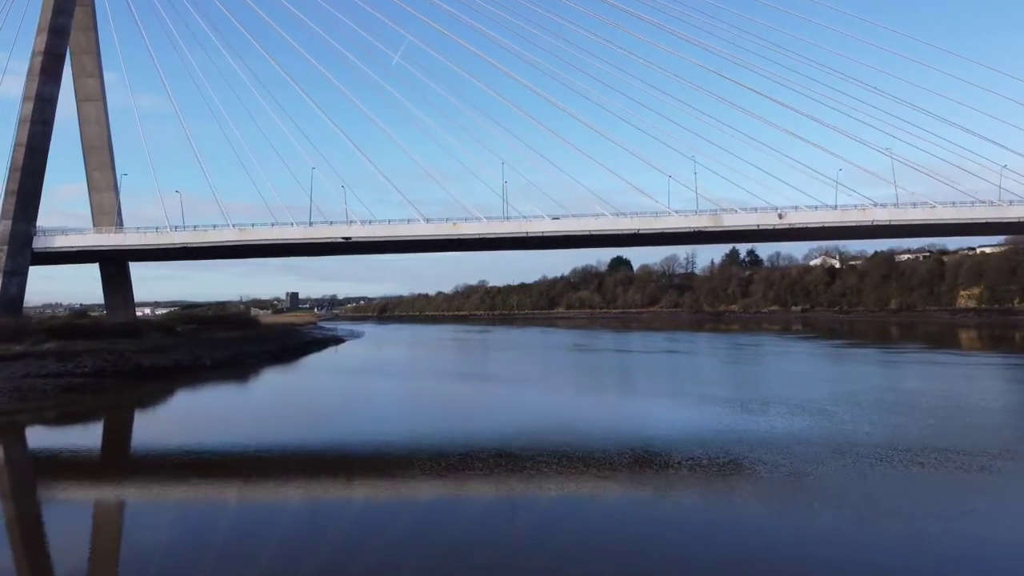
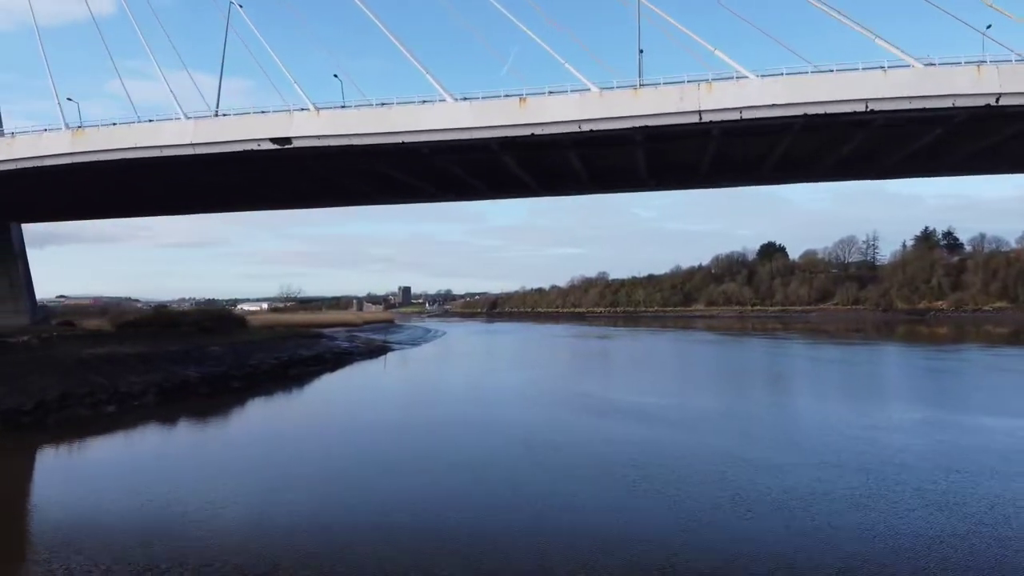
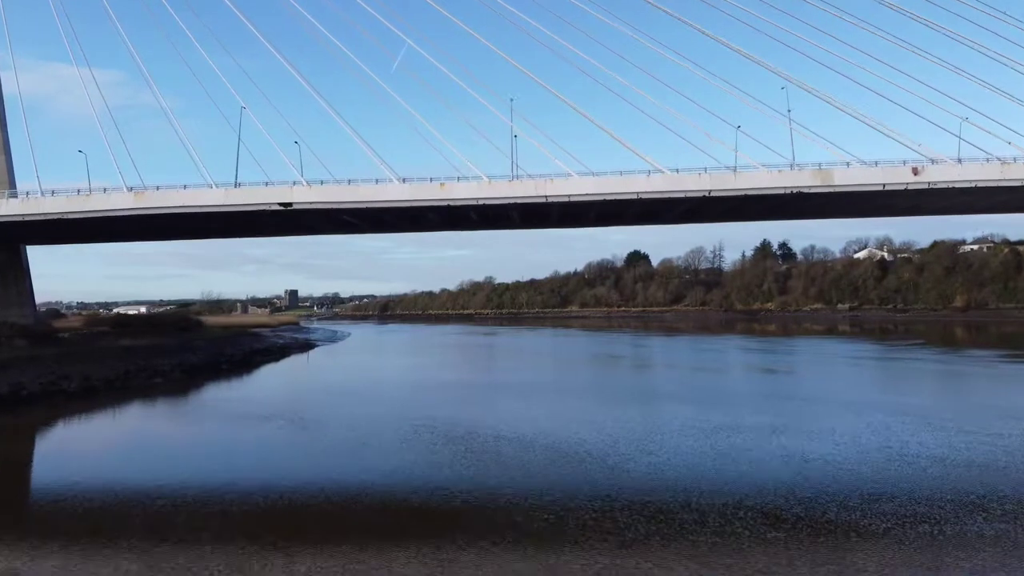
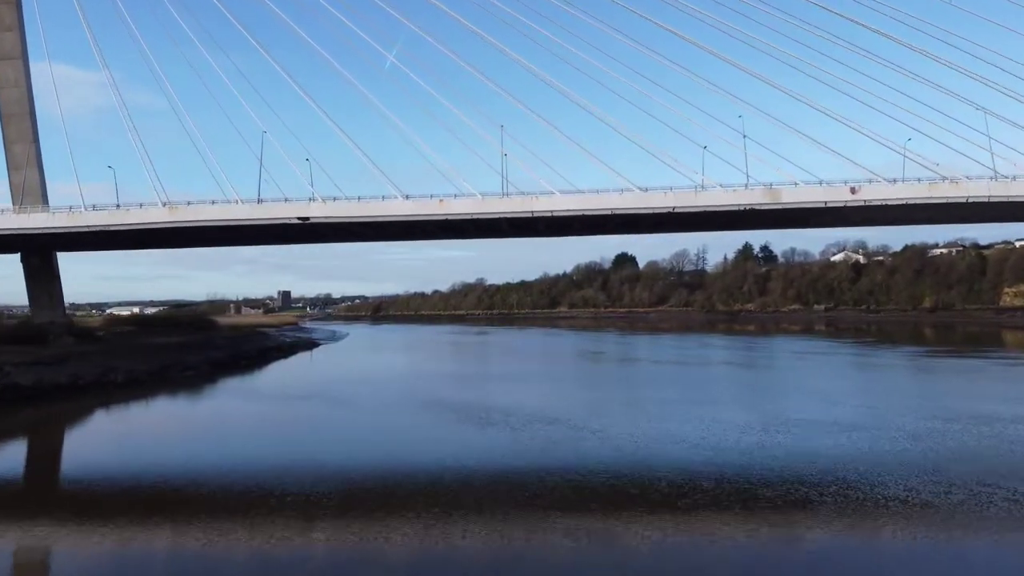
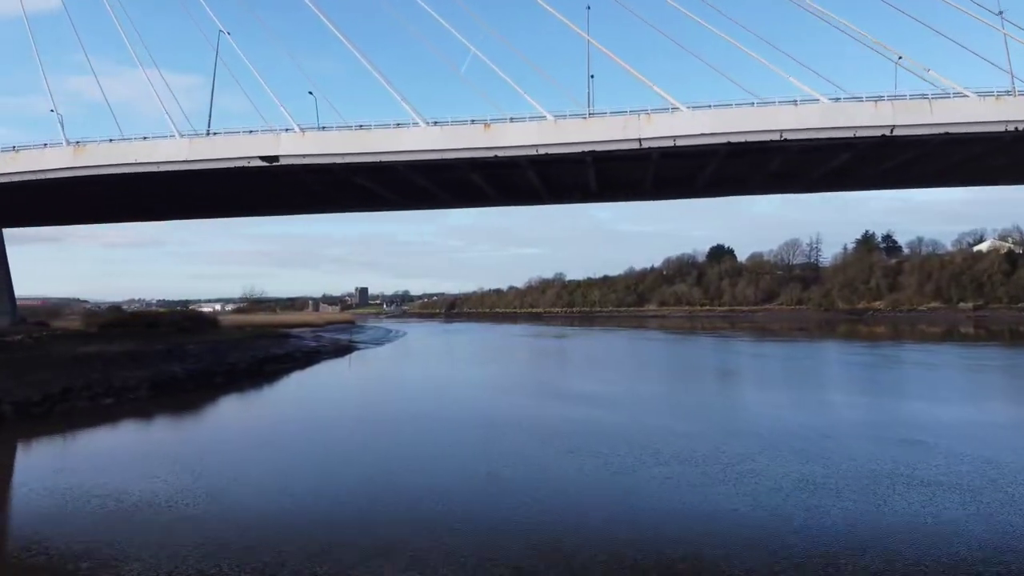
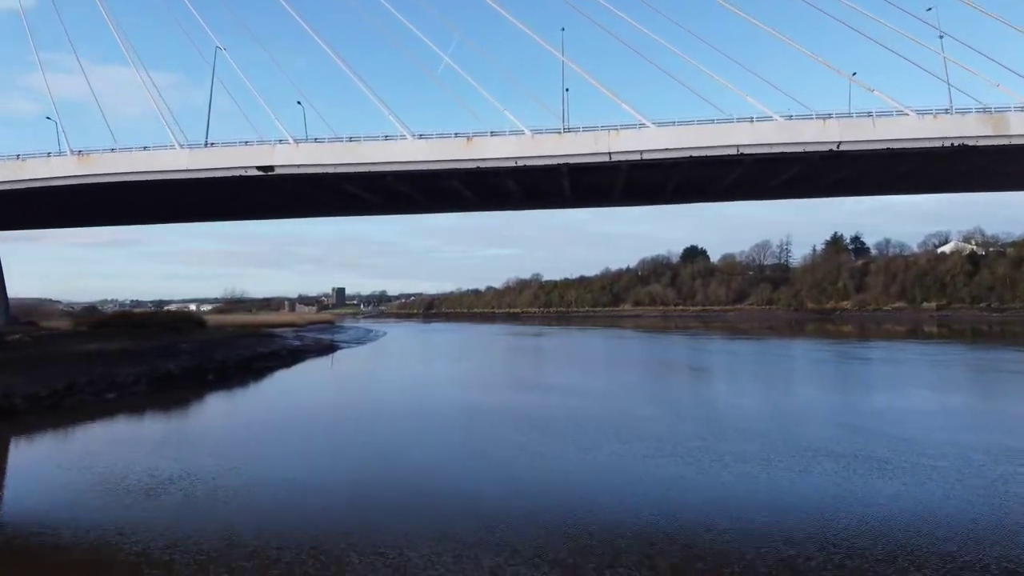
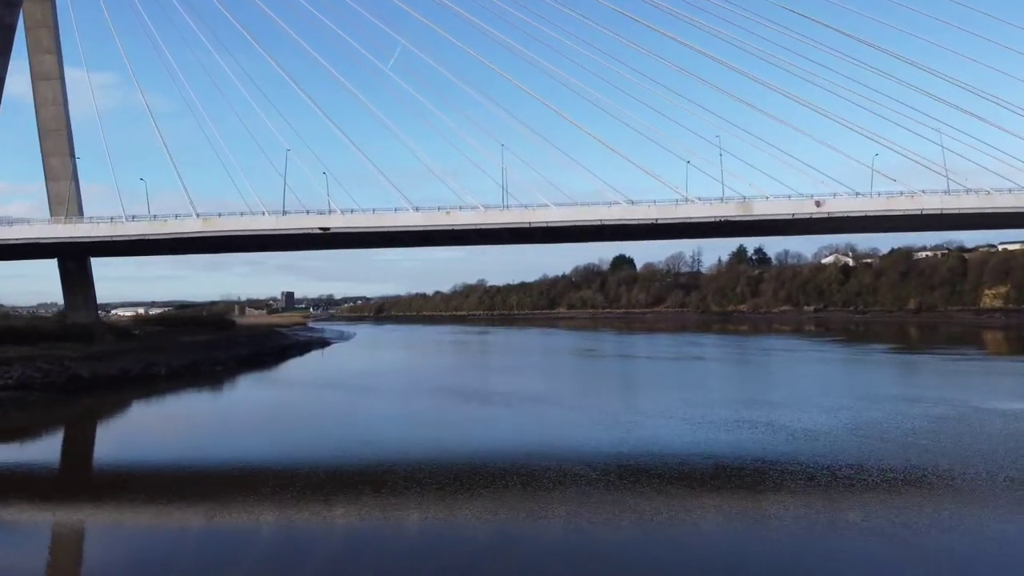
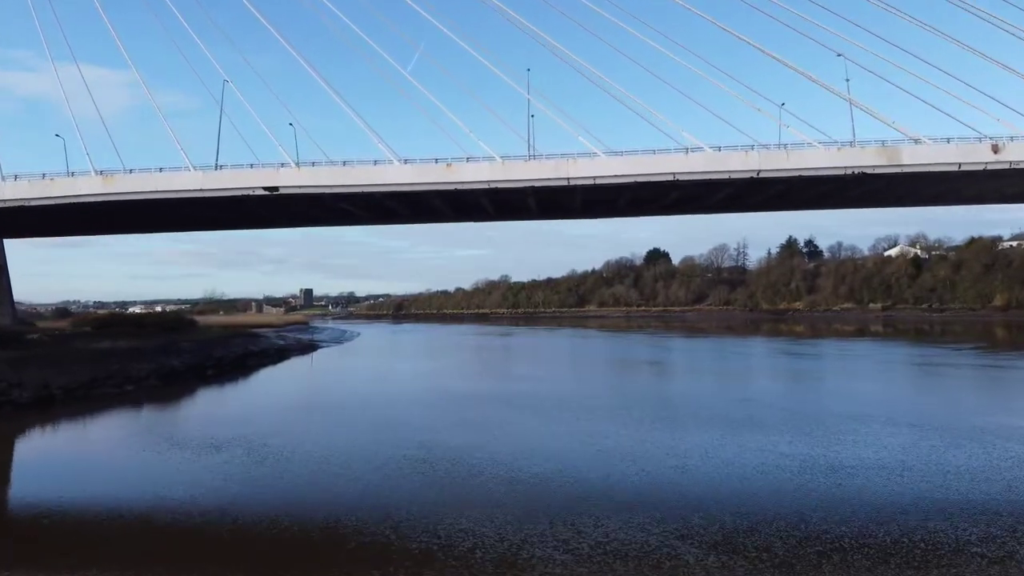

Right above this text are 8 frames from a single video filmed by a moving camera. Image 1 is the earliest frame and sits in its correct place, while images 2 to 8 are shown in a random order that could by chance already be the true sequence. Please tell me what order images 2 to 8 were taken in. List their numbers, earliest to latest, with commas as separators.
7, 4, 3, 8, 6, 5, 2
